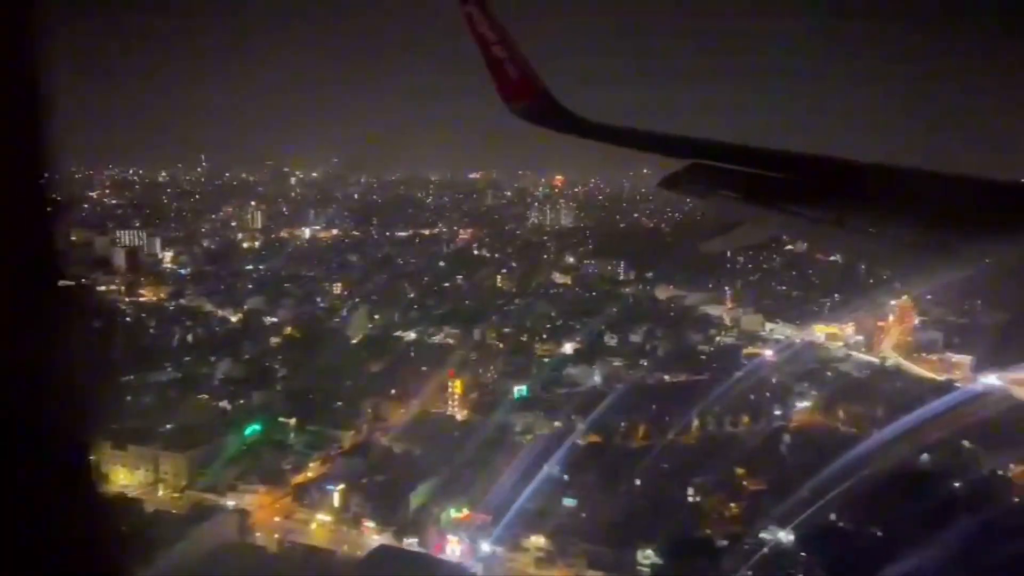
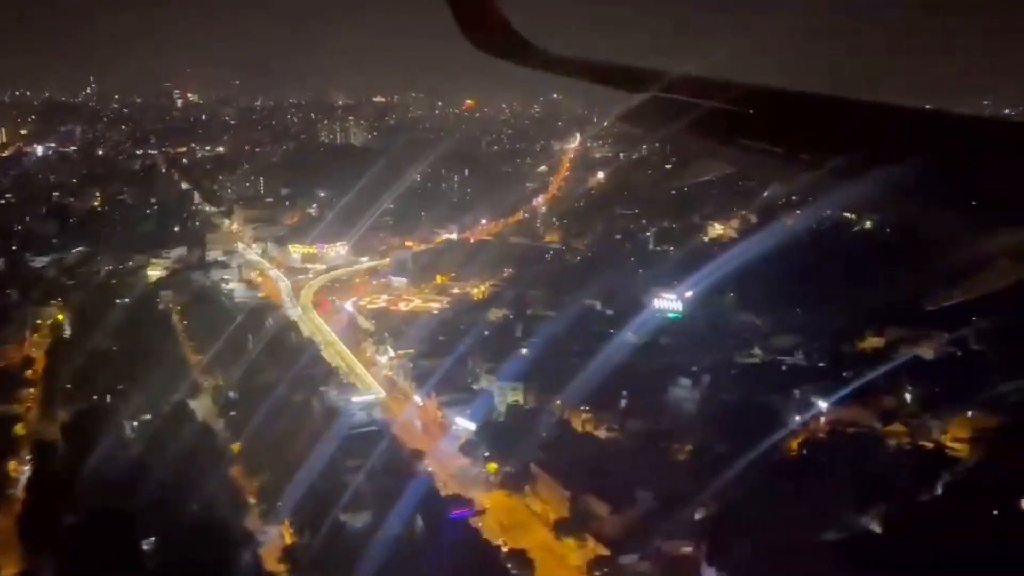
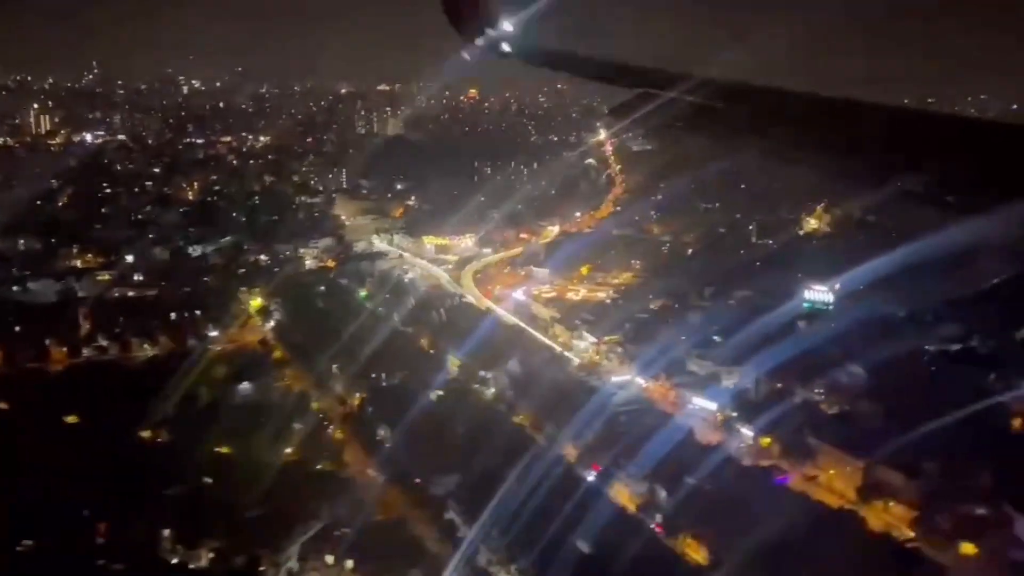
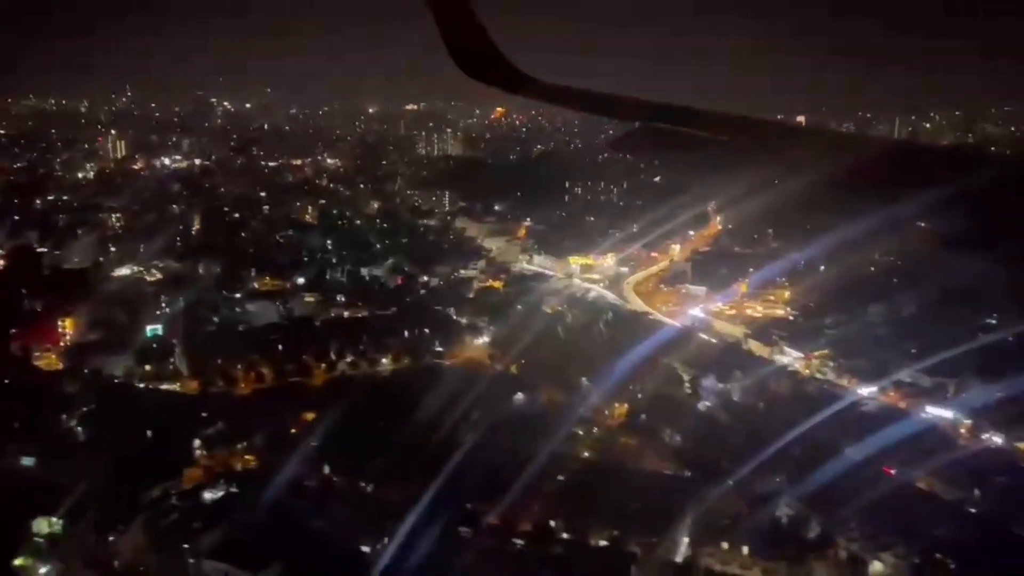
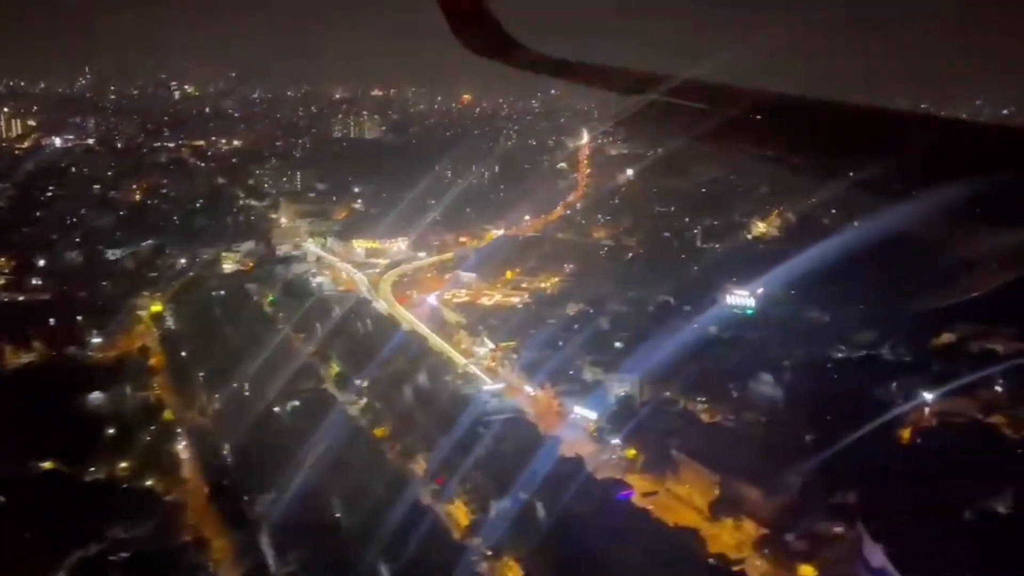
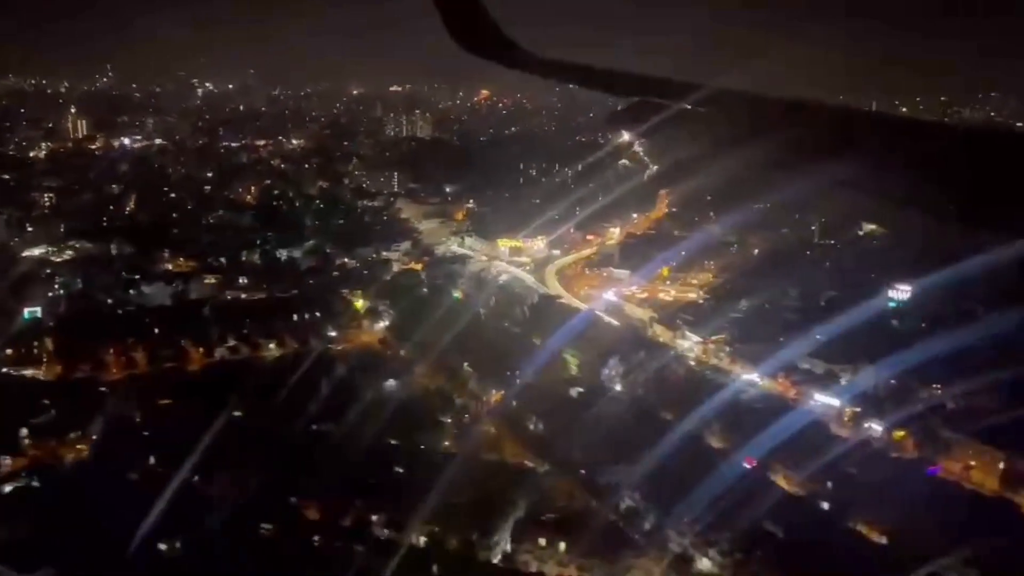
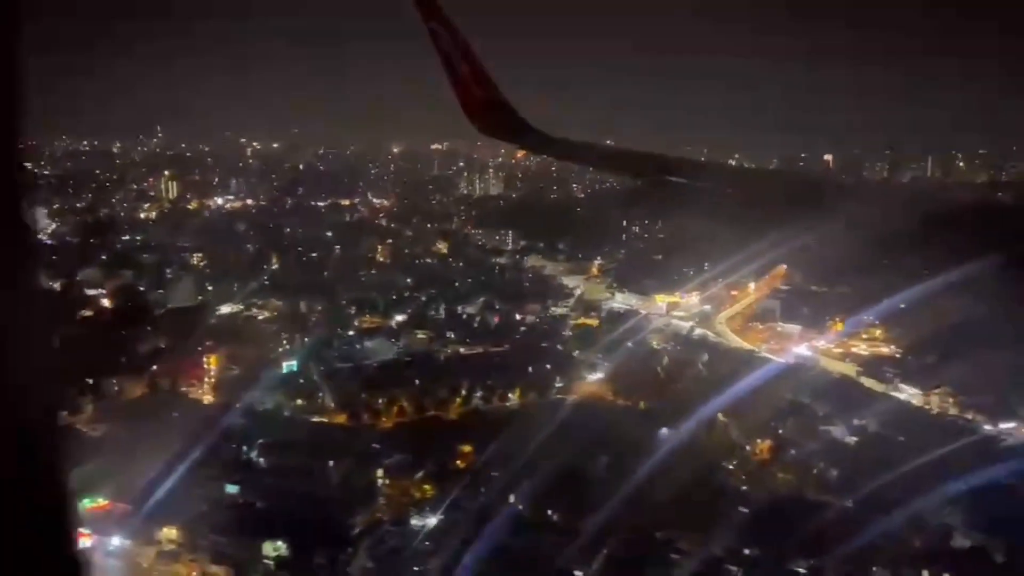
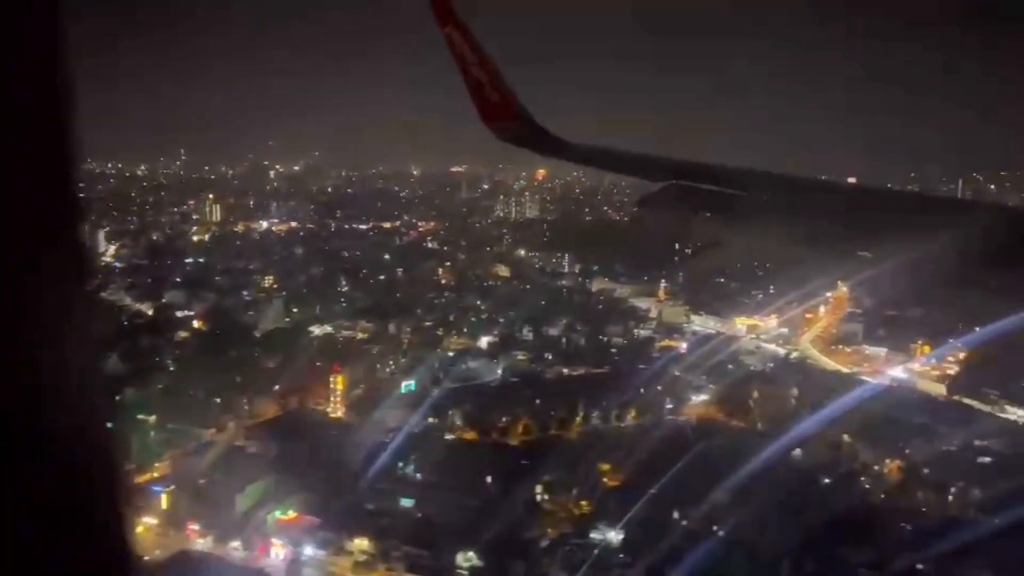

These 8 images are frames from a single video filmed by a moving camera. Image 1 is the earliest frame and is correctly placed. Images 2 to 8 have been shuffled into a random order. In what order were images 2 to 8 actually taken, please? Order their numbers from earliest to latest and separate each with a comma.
8, 7, 4, 6, 3, 5, 2
